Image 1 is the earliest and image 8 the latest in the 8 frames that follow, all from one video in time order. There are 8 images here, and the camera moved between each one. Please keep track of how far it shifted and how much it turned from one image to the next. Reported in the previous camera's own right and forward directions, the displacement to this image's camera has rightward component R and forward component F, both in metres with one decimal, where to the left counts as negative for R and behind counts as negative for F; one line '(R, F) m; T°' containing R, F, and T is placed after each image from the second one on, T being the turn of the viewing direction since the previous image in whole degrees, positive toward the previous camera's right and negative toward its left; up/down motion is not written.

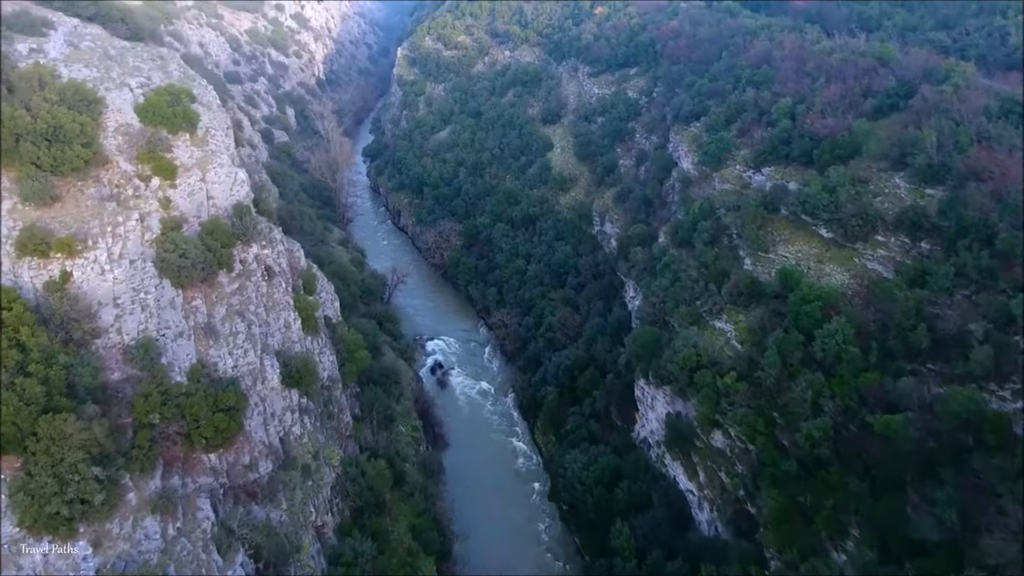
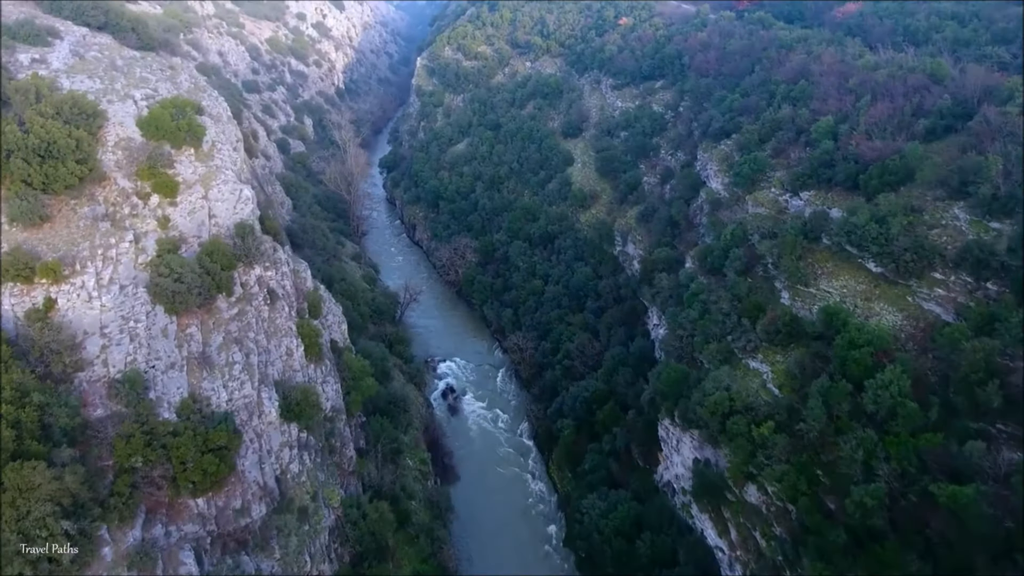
(+0.1, +1.8) m; -2°
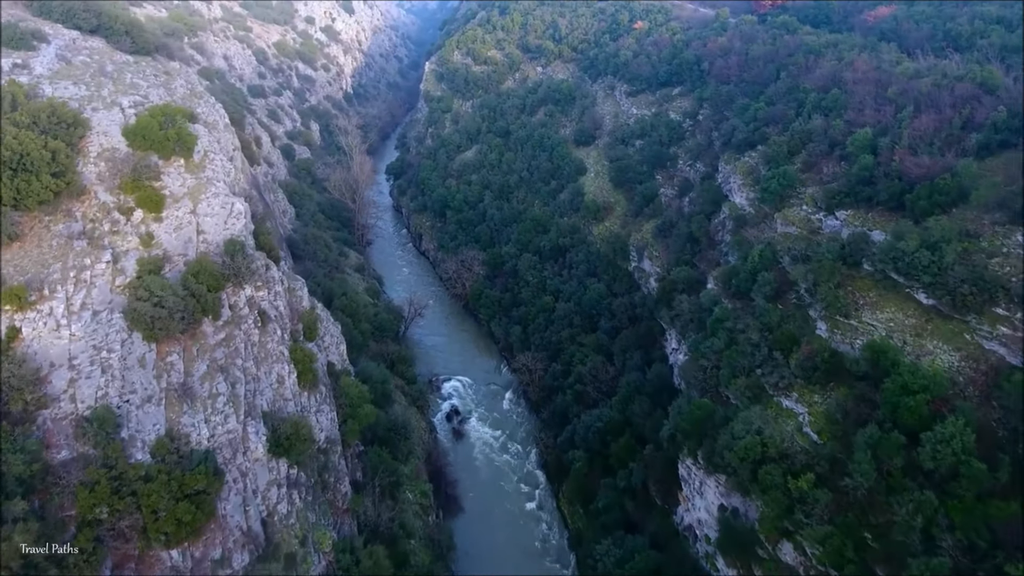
(0.0, +2.0) m; -1°
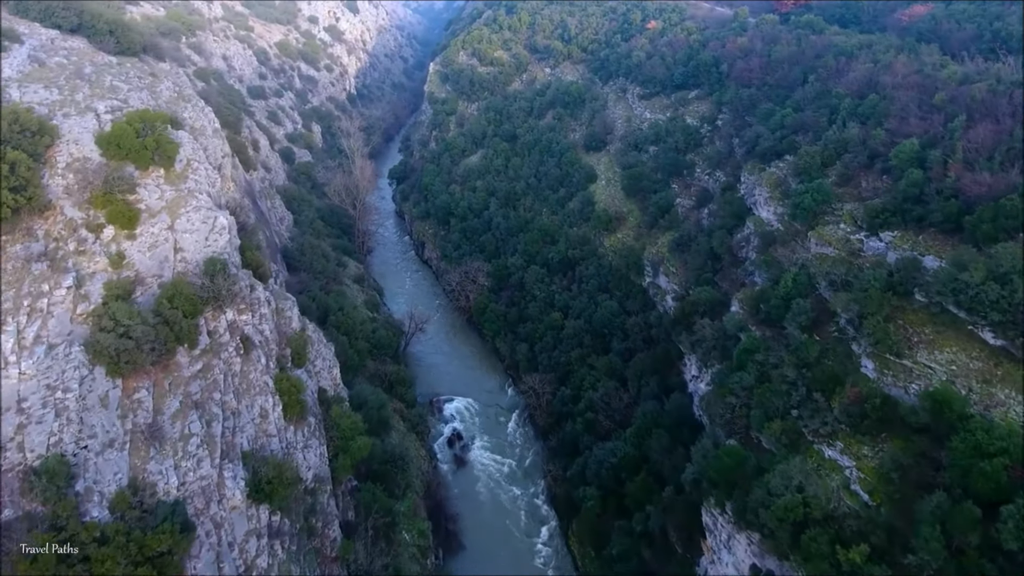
(0.0, +2.3) m; -1°
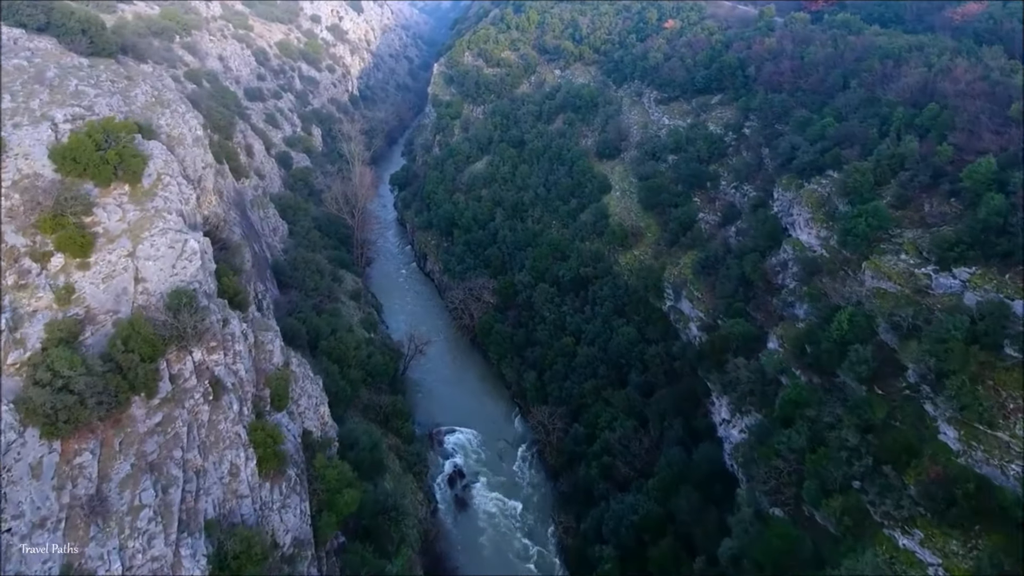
(-0.1, +3.1) m; -1°
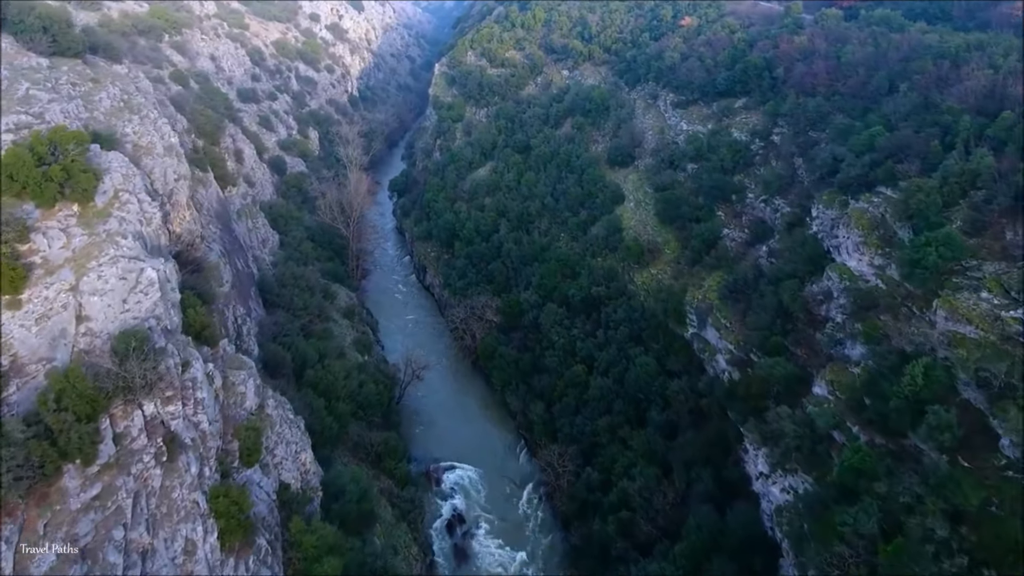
(-0.1, +3.1) m; 0°
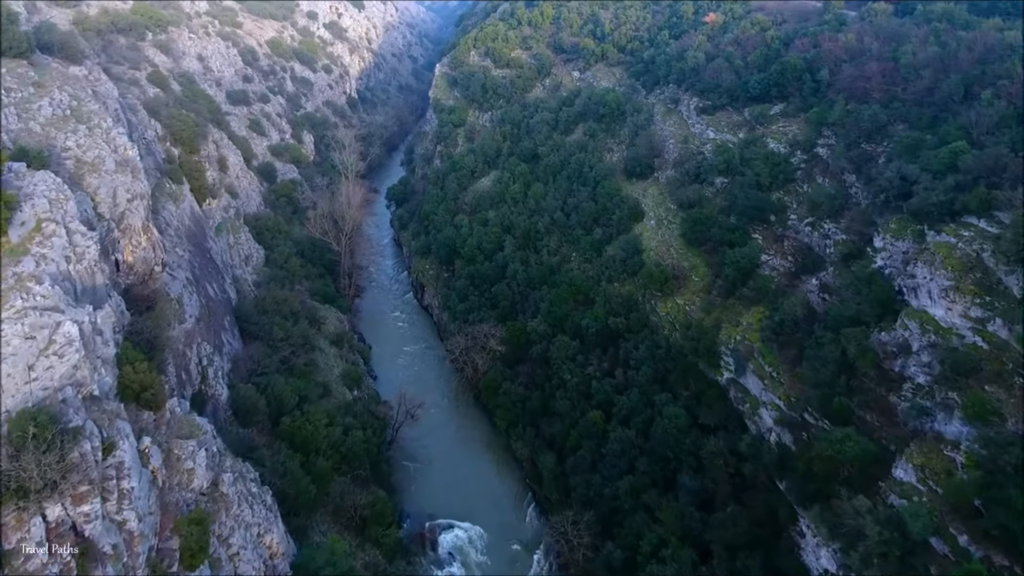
(-0.1, +4.0) m; 0°
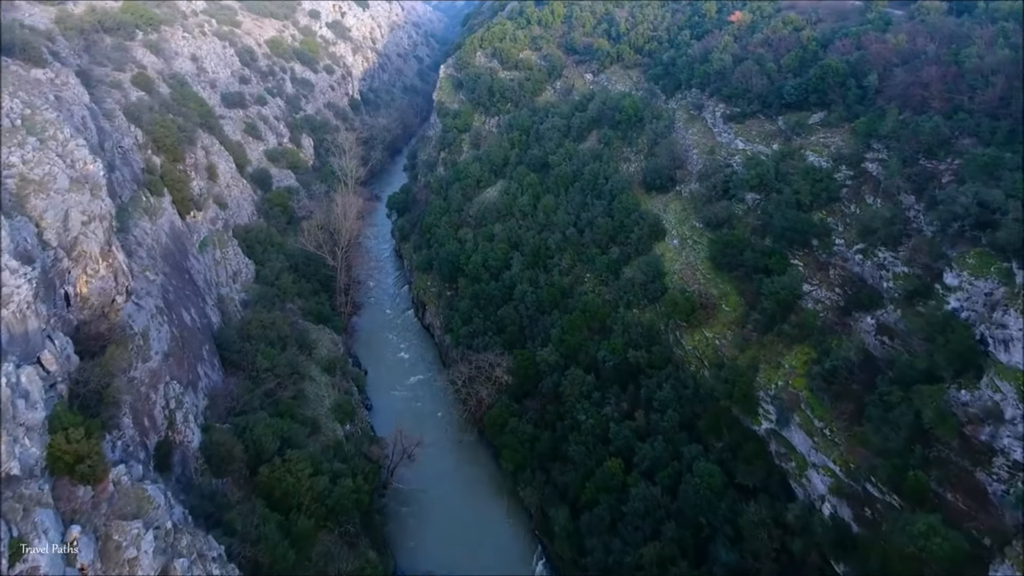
(-0.1, +3.1) m; -1°
